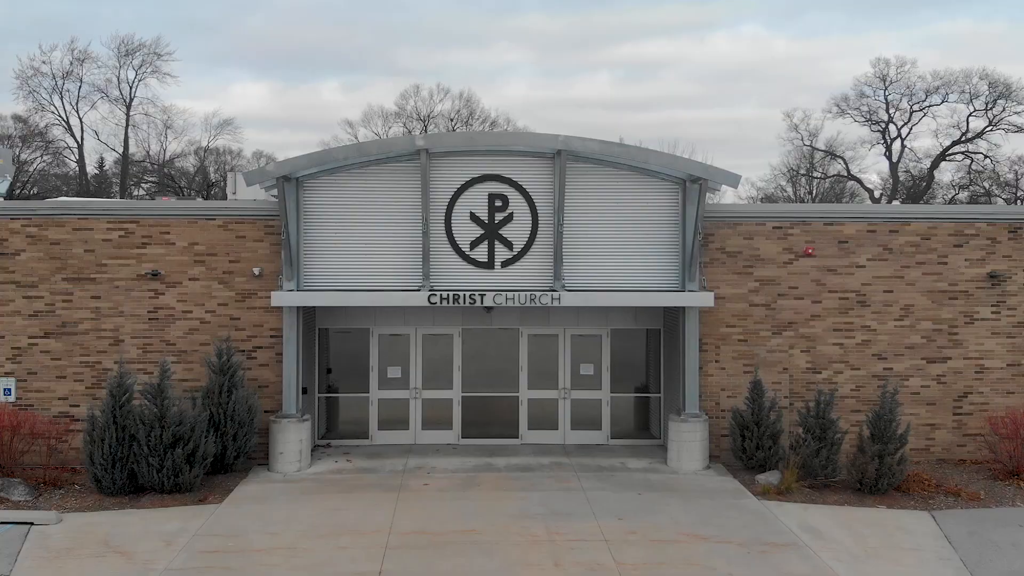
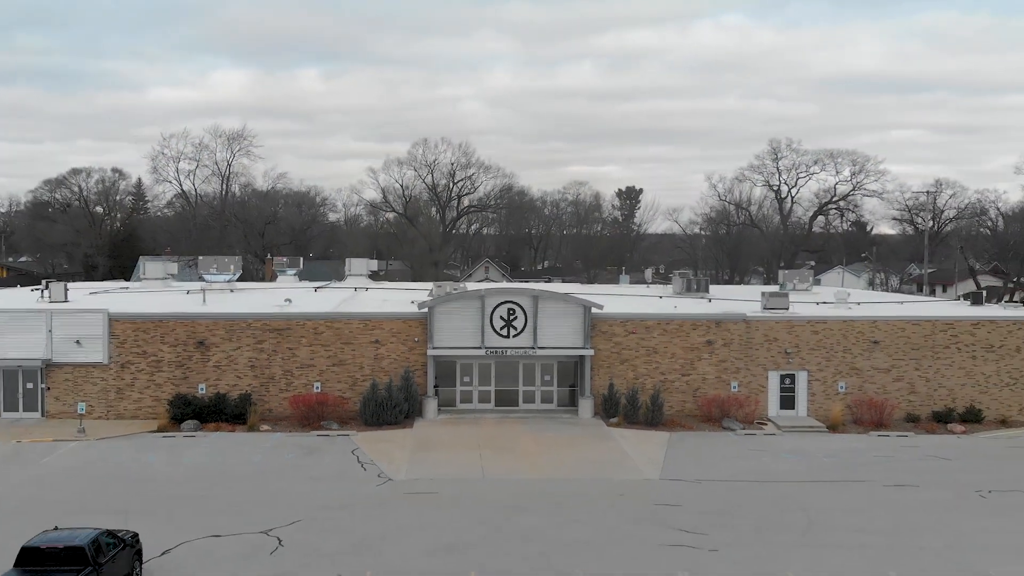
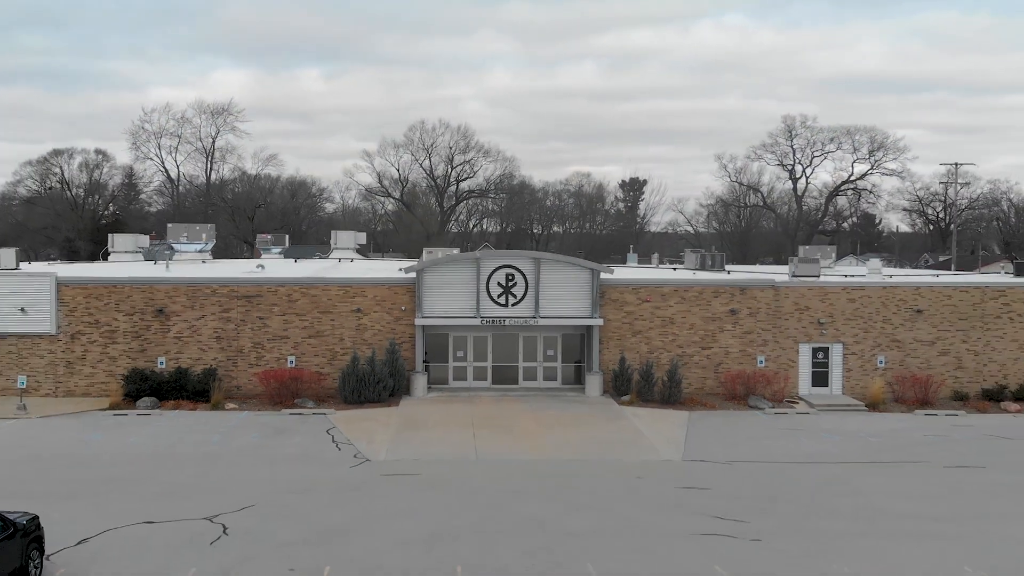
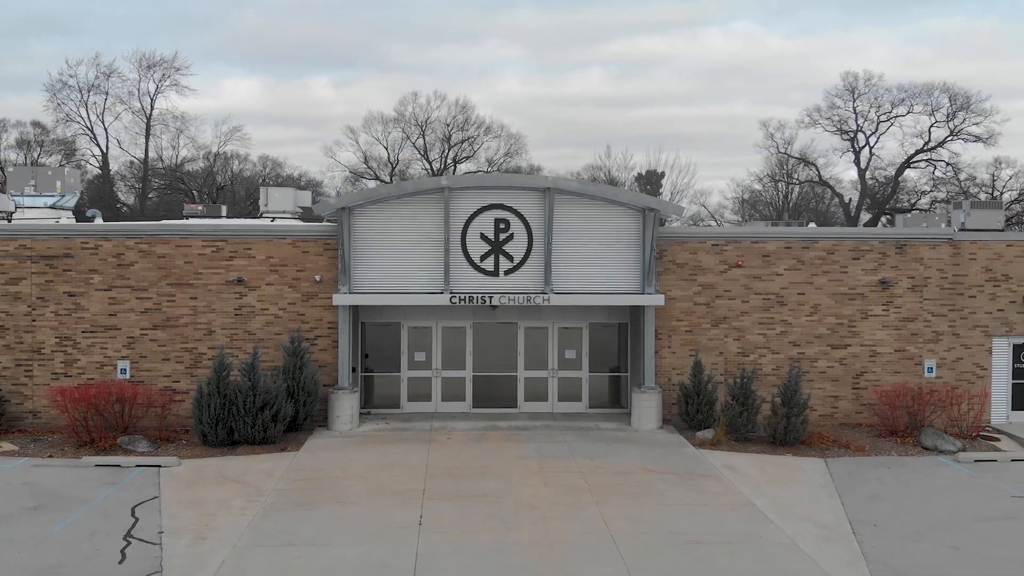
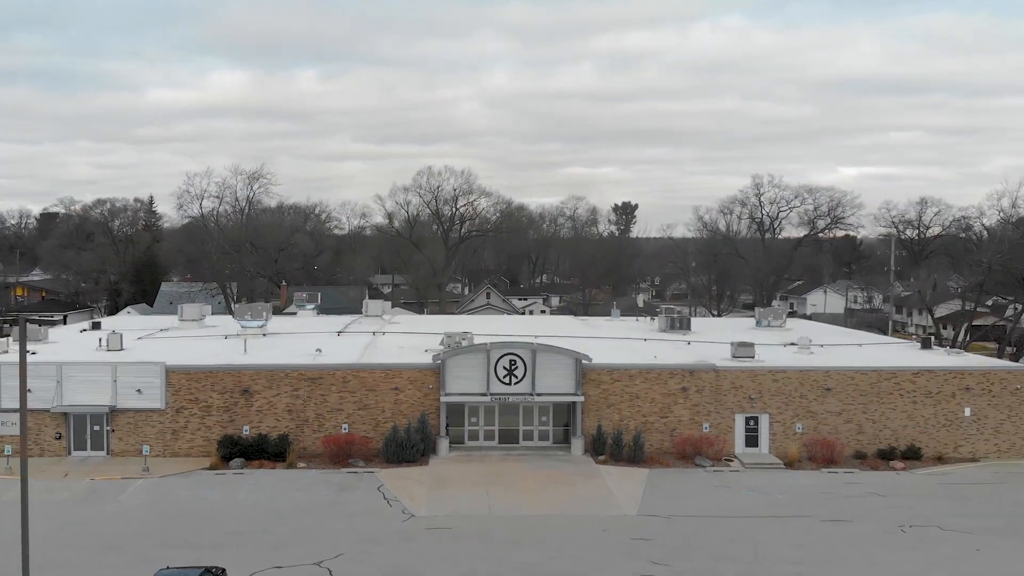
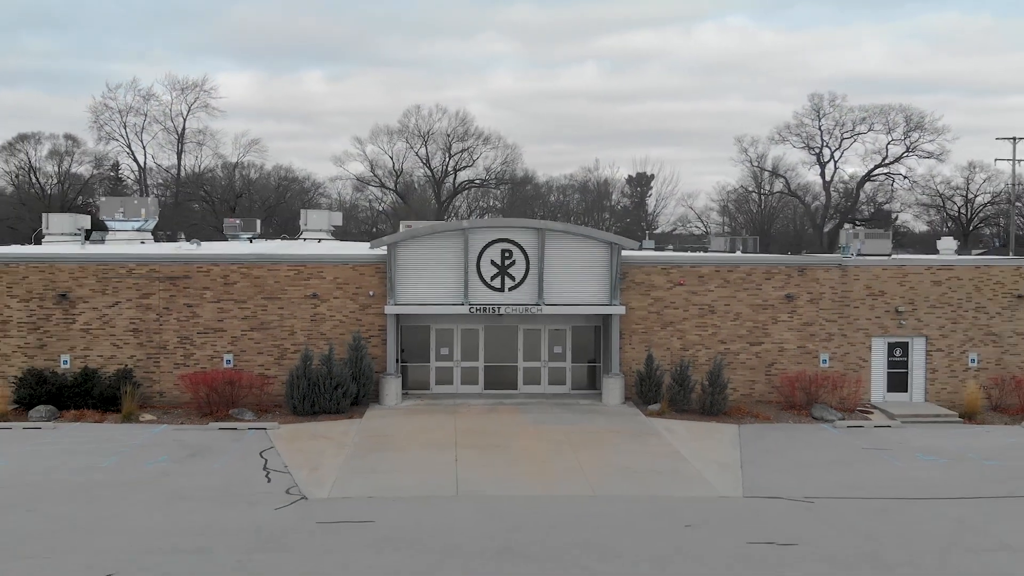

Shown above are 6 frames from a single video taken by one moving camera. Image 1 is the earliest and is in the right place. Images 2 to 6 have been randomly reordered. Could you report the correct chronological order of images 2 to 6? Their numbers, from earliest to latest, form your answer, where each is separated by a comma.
4, 6, 3, 2, 5
